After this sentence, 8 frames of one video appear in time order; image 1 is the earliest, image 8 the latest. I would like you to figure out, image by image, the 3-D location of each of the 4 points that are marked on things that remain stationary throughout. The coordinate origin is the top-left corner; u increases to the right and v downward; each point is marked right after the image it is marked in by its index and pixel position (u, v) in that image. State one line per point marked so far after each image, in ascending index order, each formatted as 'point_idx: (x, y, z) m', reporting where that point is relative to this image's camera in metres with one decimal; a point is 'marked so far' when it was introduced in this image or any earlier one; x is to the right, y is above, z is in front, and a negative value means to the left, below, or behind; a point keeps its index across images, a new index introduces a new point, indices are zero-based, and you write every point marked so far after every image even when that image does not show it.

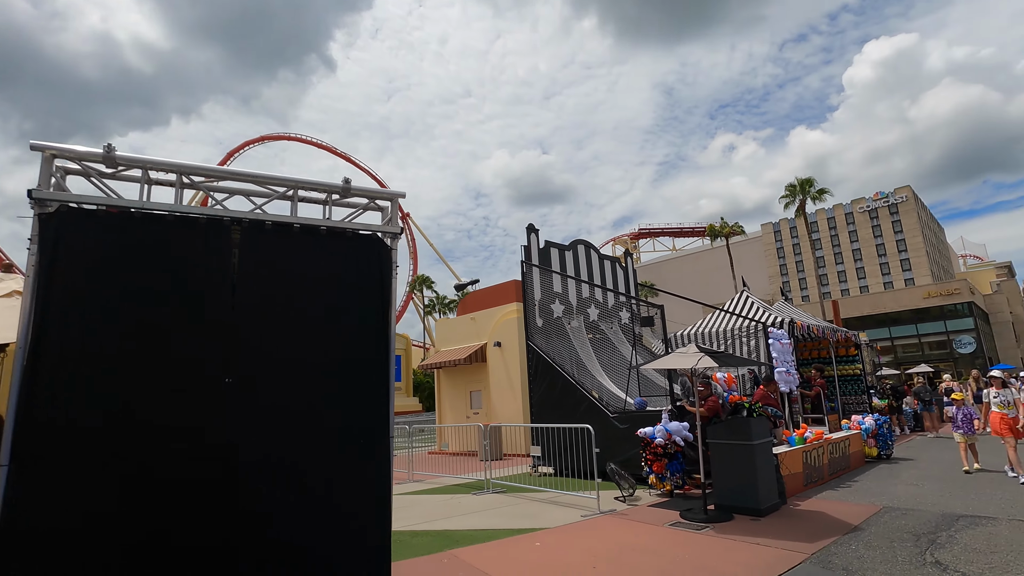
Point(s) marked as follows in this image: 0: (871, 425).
0: (+7.5, -2.9, +11.3) m
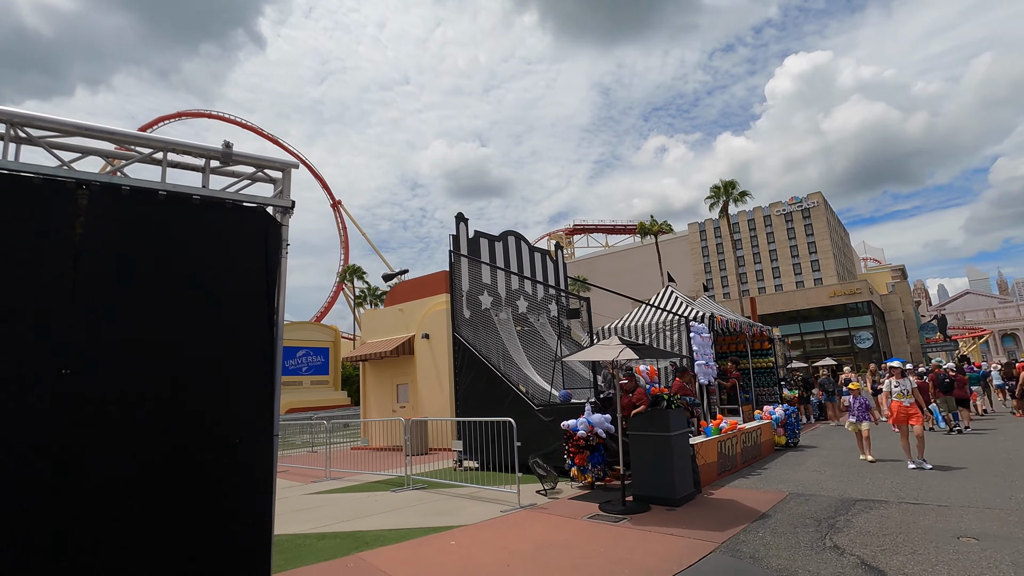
0: (+5.9, -2.8, +11.9) m
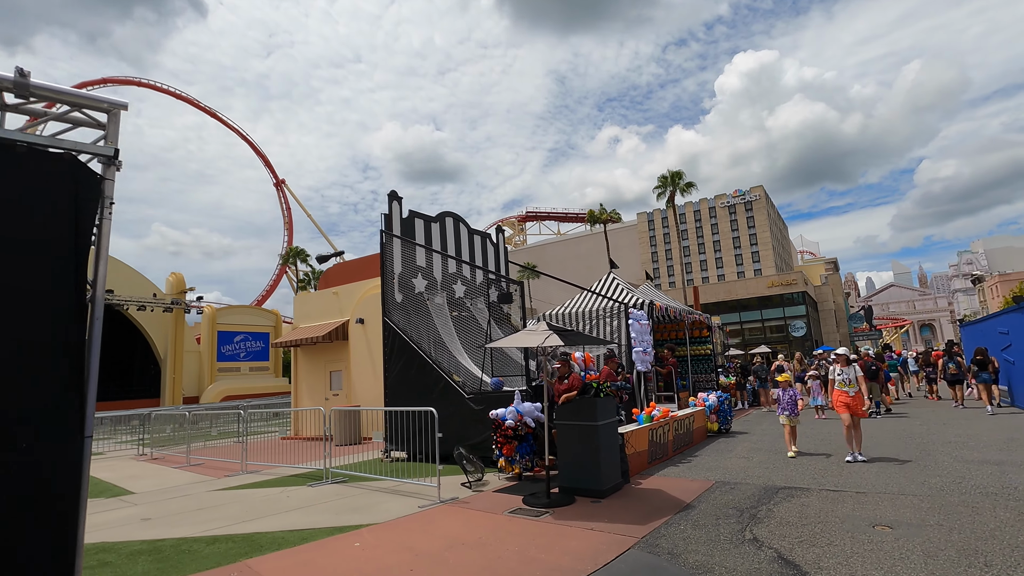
0: (+4.5, -2.5, +11.9) m
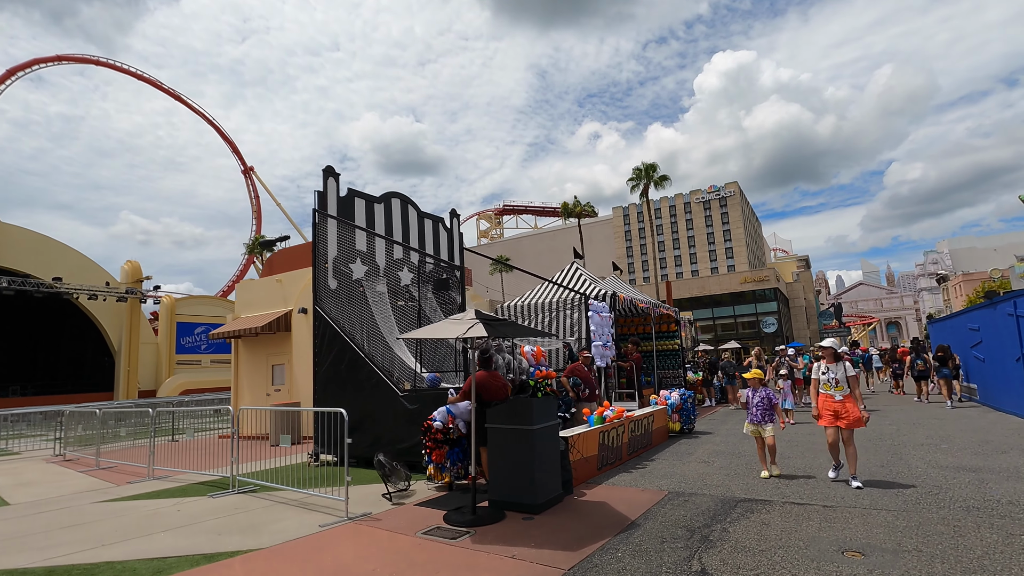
0: (+3.4, -2.3, +11.2) m
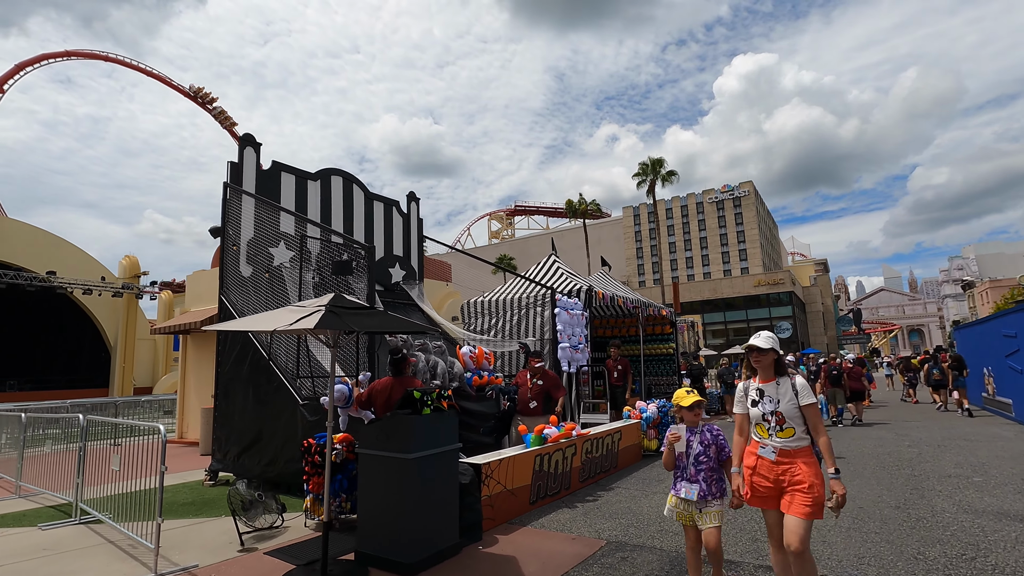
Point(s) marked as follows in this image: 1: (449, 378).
0: (+2.5, -2.2, +9.5) m
1: (-0.8, -1.2, +7.1) m
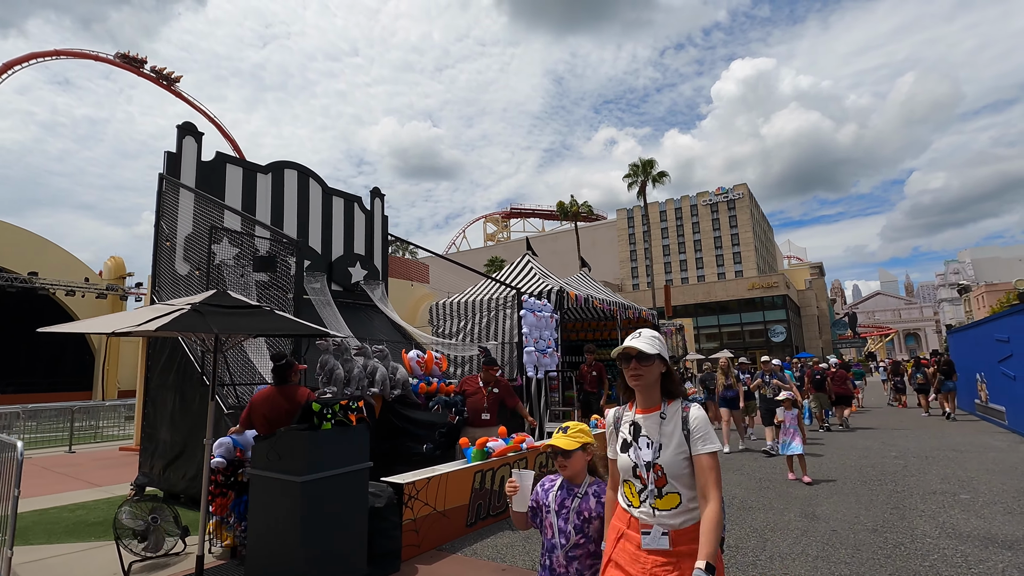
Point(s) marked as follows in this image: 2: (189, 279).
0: (+1.8, -2.2, +8.9) m
1: (-1.5, -1.2, +6.6) m
2: (-4.8, +0.2, +7.9) m
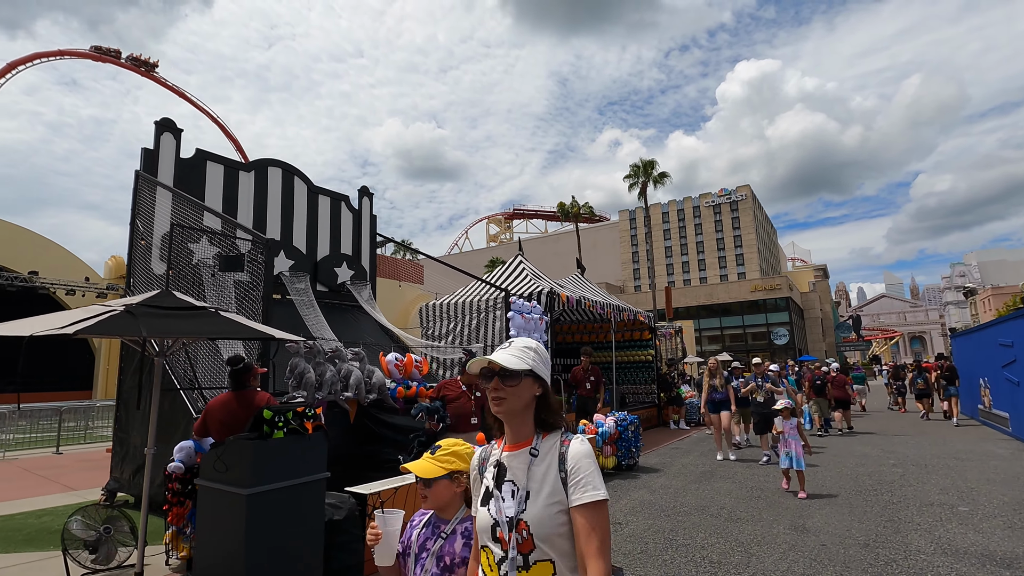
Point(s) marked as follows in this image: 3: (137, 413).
0: (+1.6, -2.2, +8.7) m
1: (-1.7, -1.2, +6.3) m
2: (-5.0, +0.2, +7.7) m
3: (-4.8, -1.6, +7.0) m
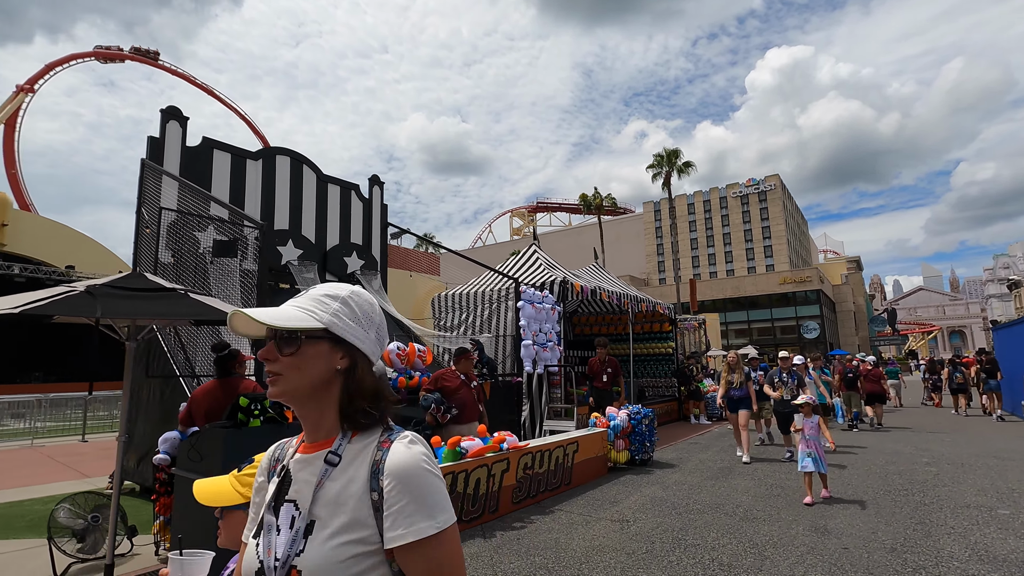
0: (+1.7, -2.1, +8.3) m
1: (-1.7, -1.1, +6.2) m
2: (-4.9, +0.3, +7.7) m
3: (-4.8, -1.5, +7.0) m
